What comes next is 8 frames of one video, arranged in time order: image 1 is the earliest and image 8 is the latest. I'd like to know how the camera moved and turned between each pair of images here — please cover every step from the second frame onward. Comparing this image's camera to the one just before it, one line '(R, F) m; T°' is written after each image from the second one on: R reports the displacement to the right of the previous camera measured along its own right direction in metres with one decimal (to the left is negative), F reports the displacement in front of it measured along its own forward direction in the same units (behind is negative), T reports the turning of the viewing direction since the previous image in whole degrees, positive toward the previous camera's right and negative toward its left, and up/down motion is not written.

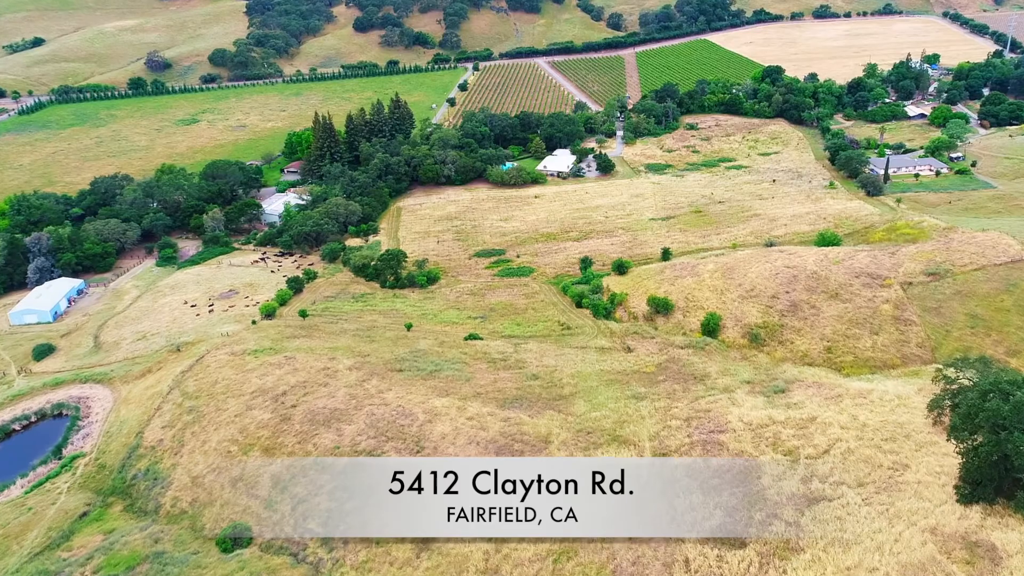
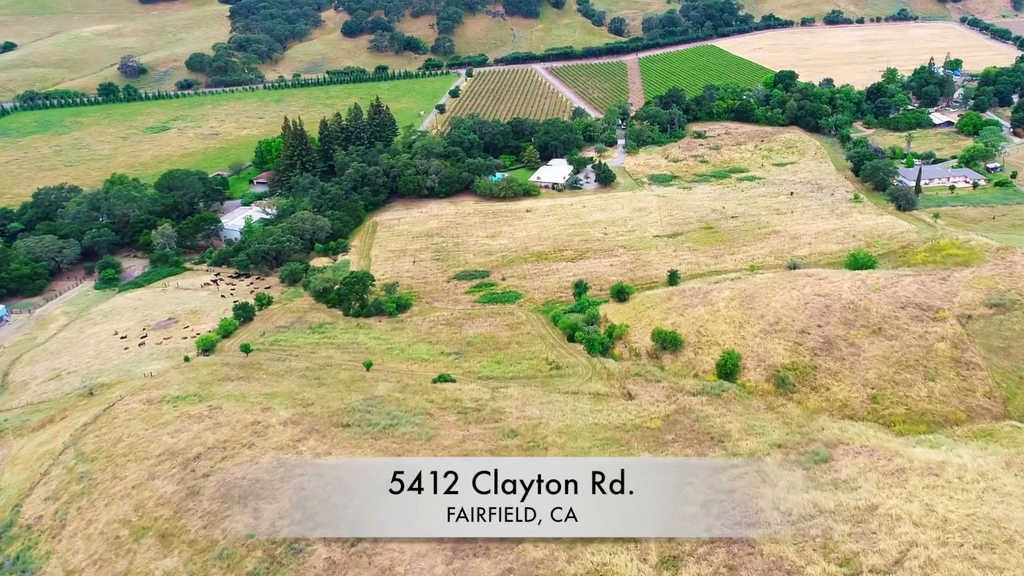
(+0.9, +6.0) m; 0°
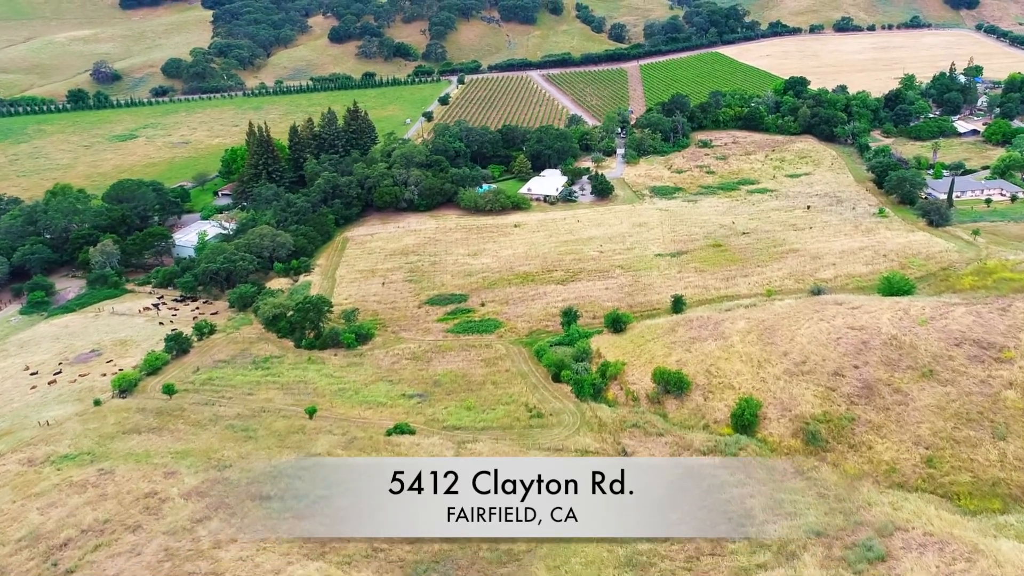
(+0.9, +5.3) m; 0°
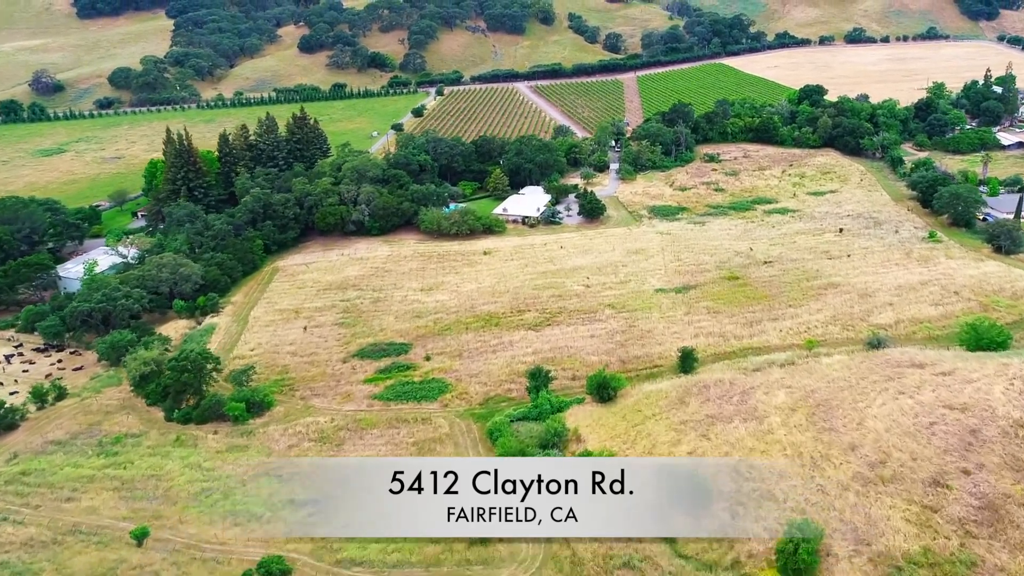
(+1.4, +8.8) m; 0°
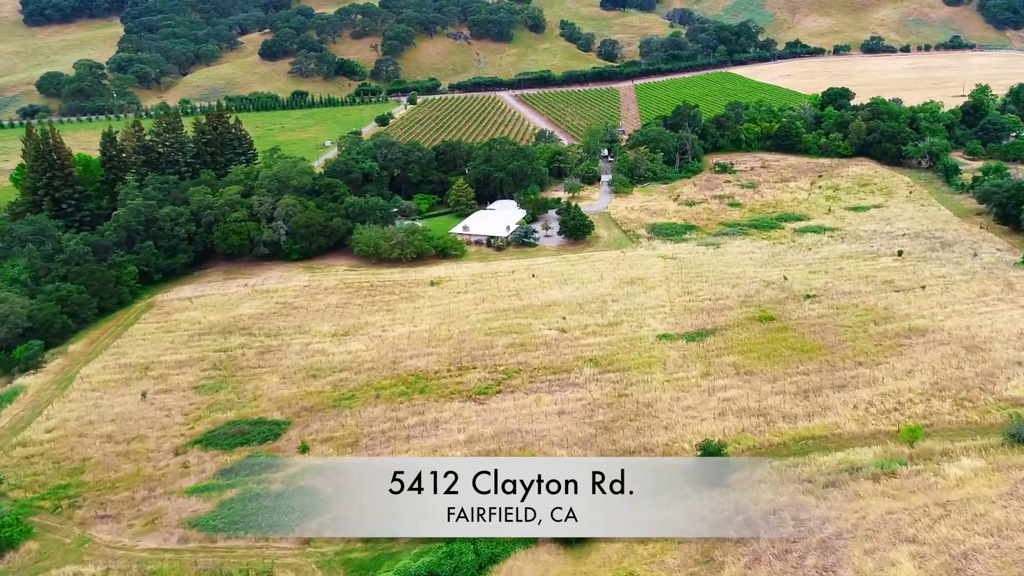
(+1.6, +9.7) m; 0°
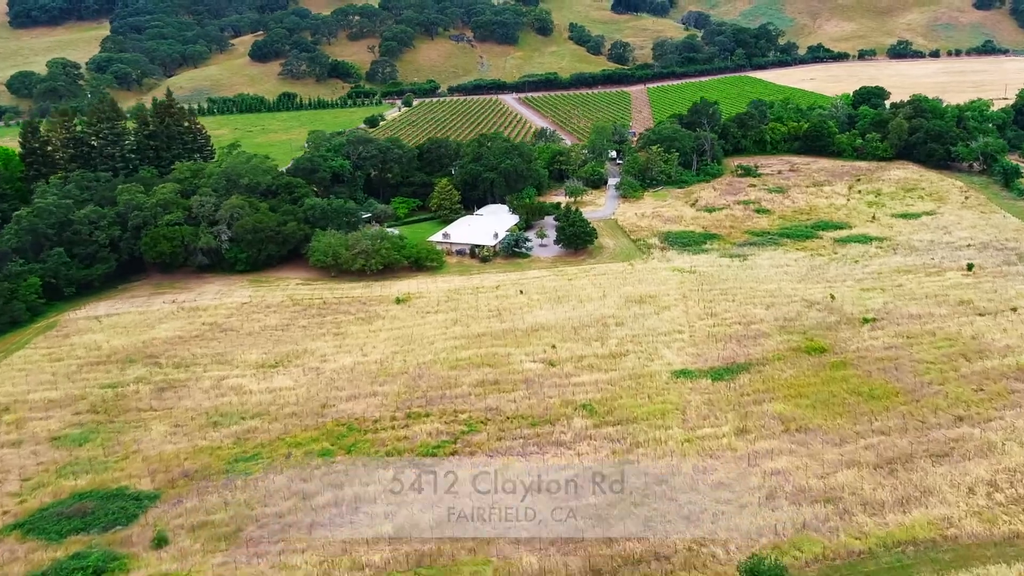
(+0.8, +5.4) m; -1°
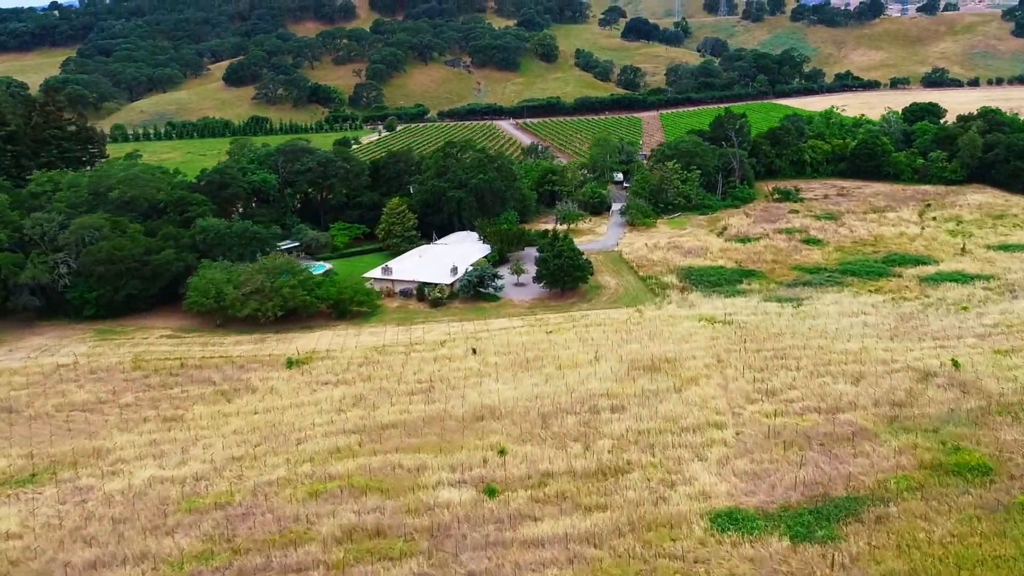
(+1.2, +8.2) m; -1°
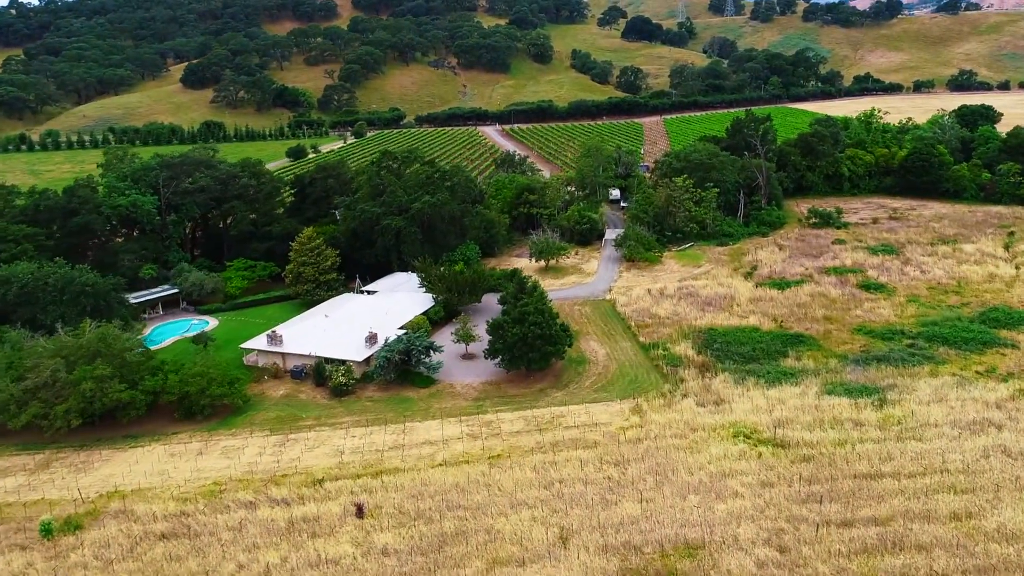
(+1.0, +6.9) m; 0°
